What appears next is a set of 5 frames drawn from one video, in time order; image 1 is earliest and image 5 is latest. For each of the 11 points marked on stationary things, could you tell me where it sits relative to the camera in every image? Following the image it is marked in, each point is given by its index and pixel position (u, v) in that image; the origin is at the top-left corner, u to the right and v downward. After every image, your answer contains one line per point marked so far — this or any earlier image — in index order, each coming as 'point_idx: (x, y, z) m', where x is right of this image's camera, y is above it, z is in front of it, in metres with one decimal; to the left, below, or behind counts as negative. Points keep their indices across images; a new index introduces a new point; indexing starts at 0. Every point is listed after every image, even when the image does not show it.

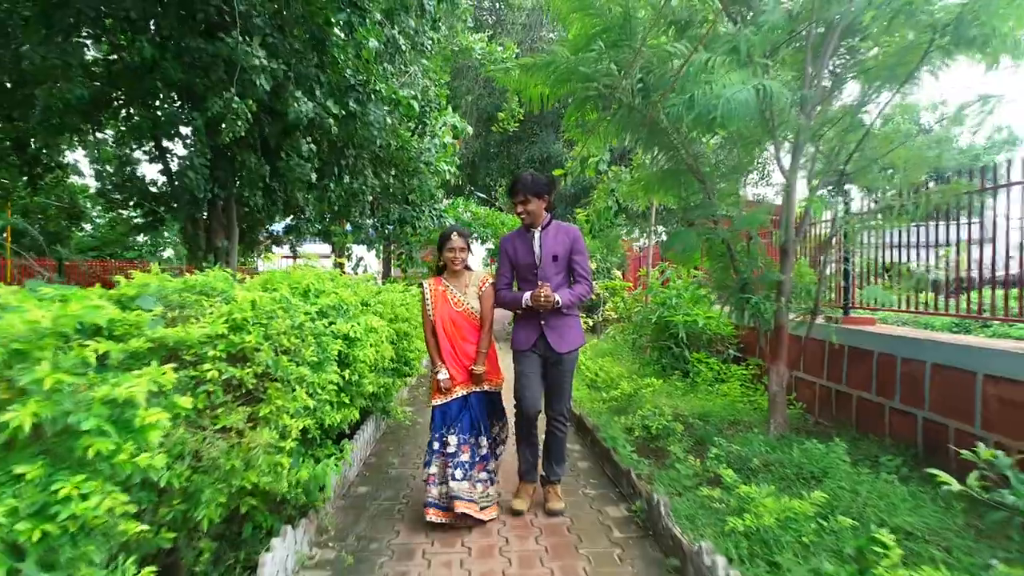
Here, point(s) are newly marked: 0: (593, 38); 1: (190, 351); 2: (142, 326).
0: (+0.4, +1.3, +3.9) m
1: (-0.7, -0.1, +1.7) m
2: (-0.8, -0.1, +1.6) m
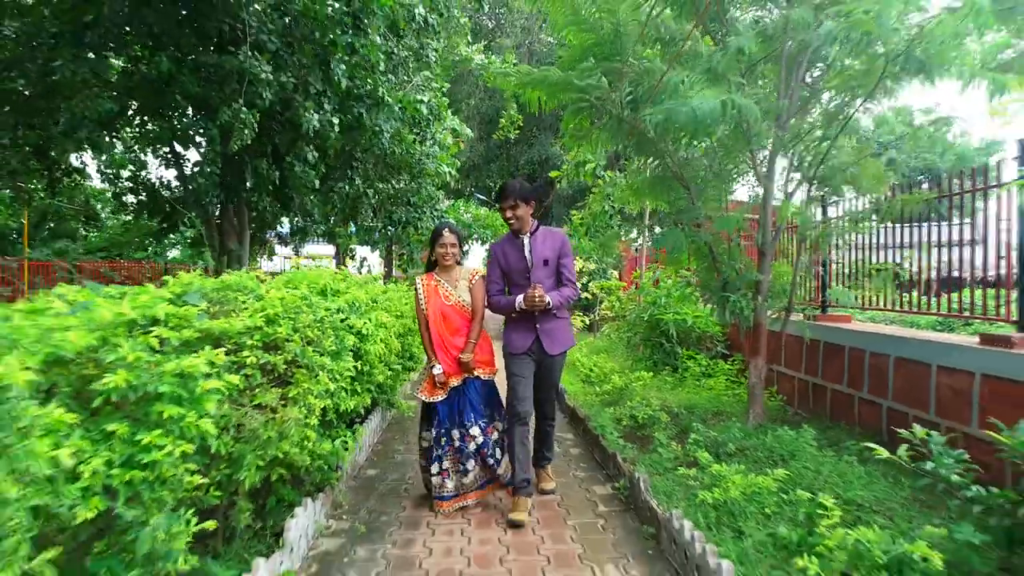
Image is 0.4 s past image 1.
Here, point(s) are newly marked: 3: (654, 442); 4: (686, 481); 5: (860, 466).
0: (+0.4, +1.3, +4.3) m
1: (-0.7, -0.1, +2.0) m
2: (-0.8, -0.1, +1.9) m
3: (+0.7, -0.8, +3.8) m
4: (+0.7, -0.8, +3.1) m
5: (+1.3, -0.7, +3.0) m
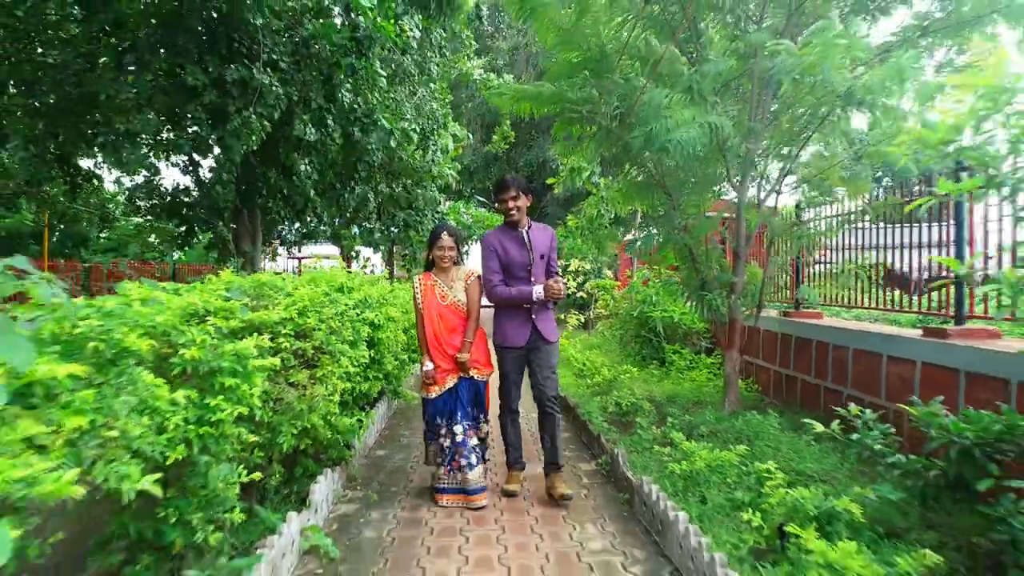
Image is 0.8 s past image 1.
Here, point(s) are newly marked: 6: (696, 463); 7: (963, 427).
0: (+0.4, +1.3, +4.7) m
1: (-0.8, -0.1, +2.4) m
2: (-0.8, -0.1, +2.3) m
3: (+0.7, -0.7, +4.2) m
4: (+0.7, -0.7, +3.5) m
5: (+1.3, -0.6, +3.4) m
6: (+0.7, -0.7, +3.0) m
7: (+1.3, -0.4, +2.3) m
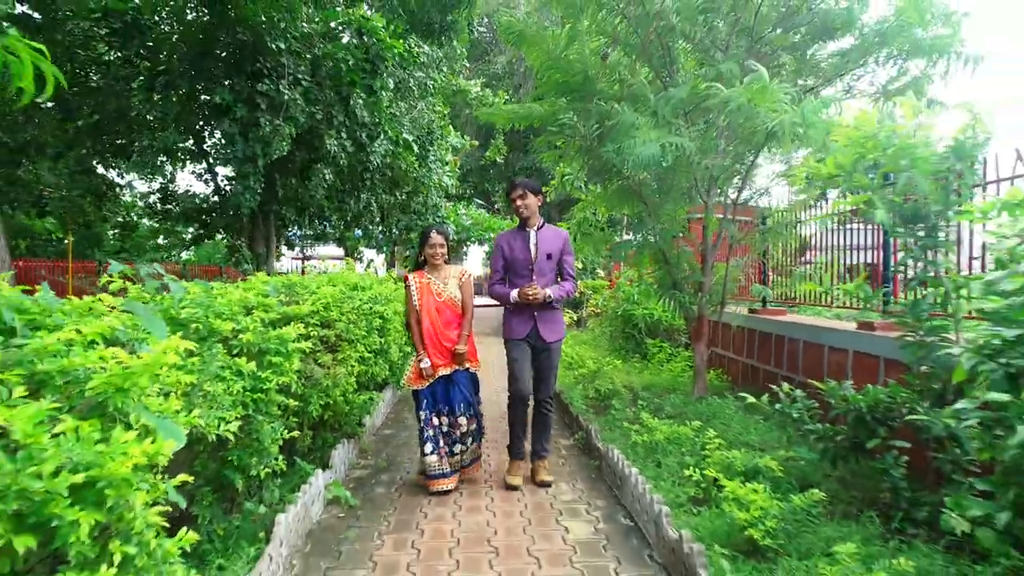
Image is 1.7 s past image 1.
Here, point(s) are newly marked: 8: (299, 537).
0: (+0.3, +1.3, +5.2) m
1: (-0.8, -0.1, +3.0) m
2: (-0.9, -0.1, +2.9) m
3: (+0.6, -0.7, +4.8) m
4: (+0.6, -0.7, +4.1) m
5: (+1.3, -0.6, +4.0) m
6: (+0.7, -0.7, +3.6) m
7: (+1.3, -0.4, +2.9) m
8: (-0.7, -0.8, +2.7) m
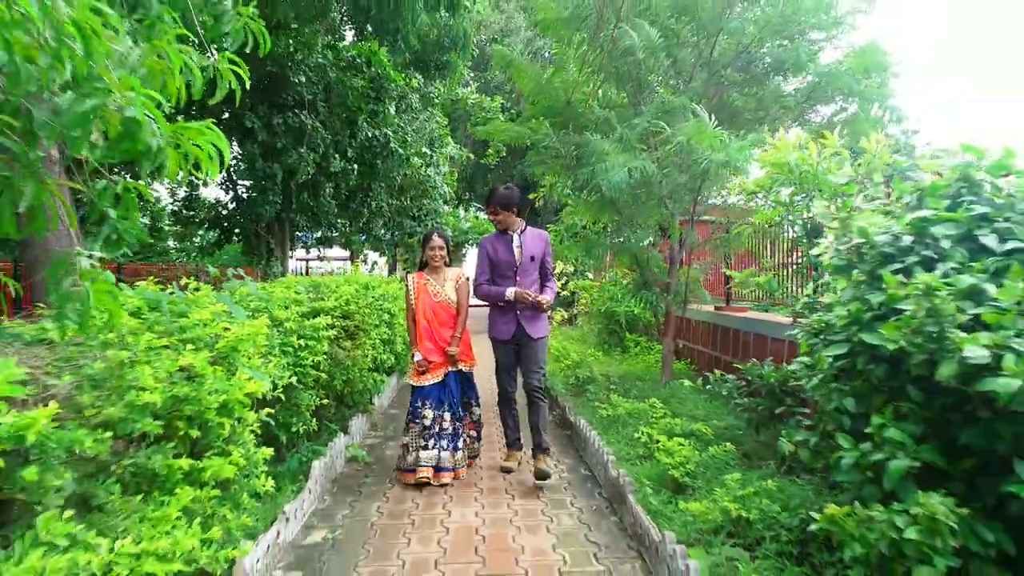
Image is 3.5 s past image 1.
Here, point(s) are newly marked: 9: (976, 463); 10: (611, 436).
0: (+0.3, +1.3, +6.0) m
1: (-0.9, -0.1, +3.8) m
2: (-0.9, -0.1, +3.6) m
3: (+0.5, -0.7, +5.6) m
4: (+0.5, -0.7, +4.8) m
5: (+1.2, -0.6, +4.7) m
6: (+0.6, -0.7, +4.4) m
7: (+1.2, -0.4, +3.6) m
8: (-0.8, -0.8, +3.4) m
9: (+1.0, -0.4, +1.7) m
10: (+0.5, -0.7, +3.9) m
